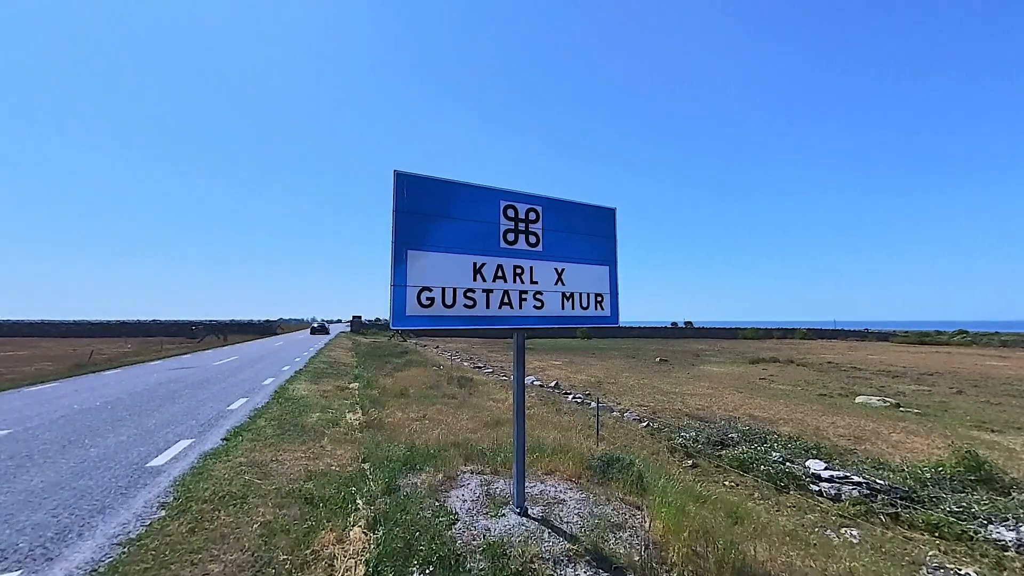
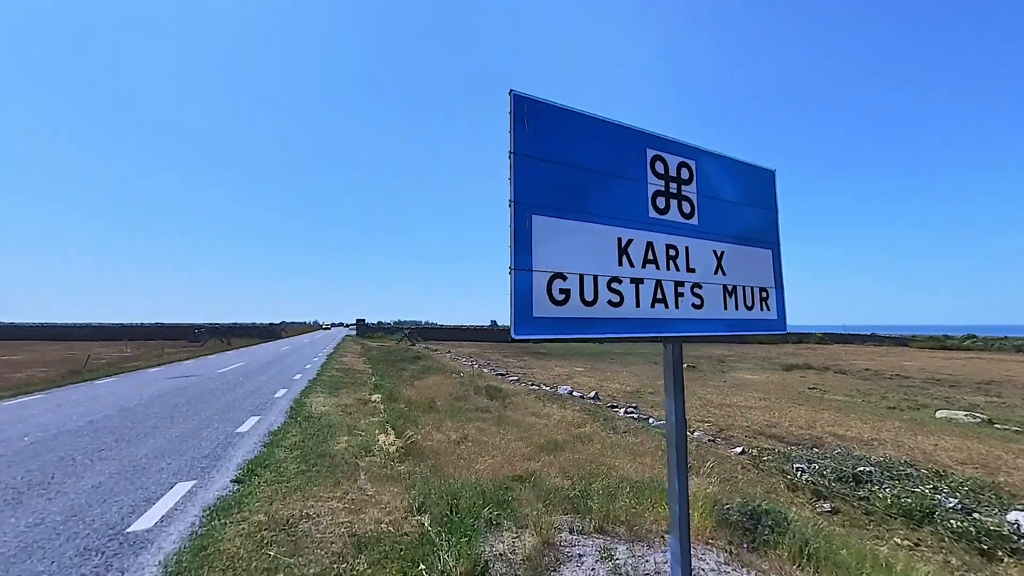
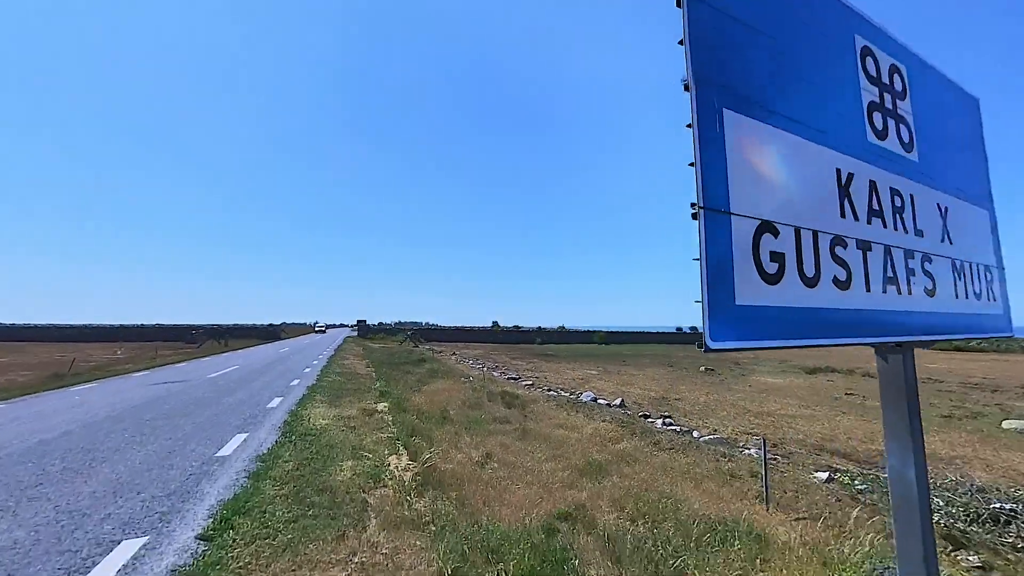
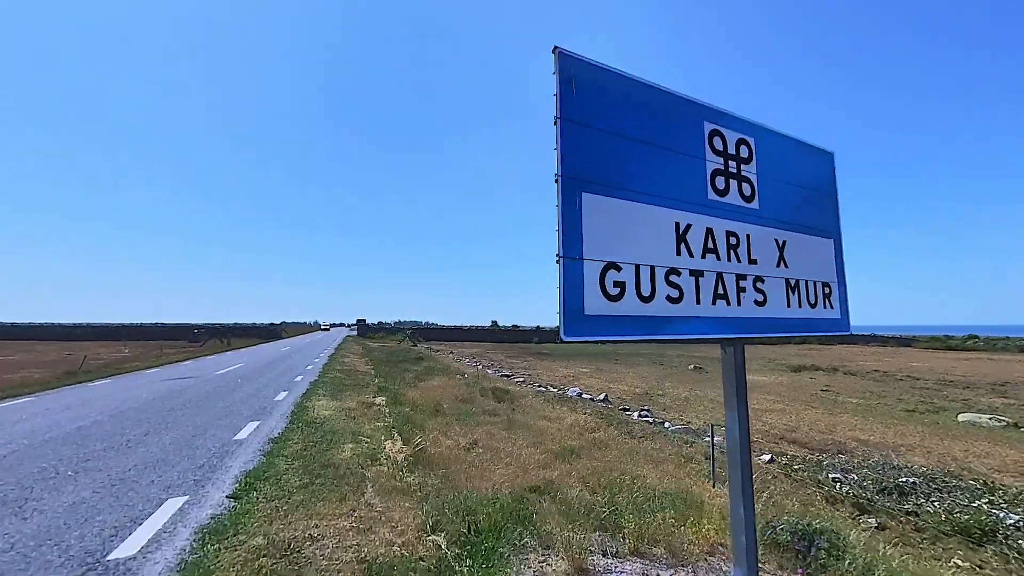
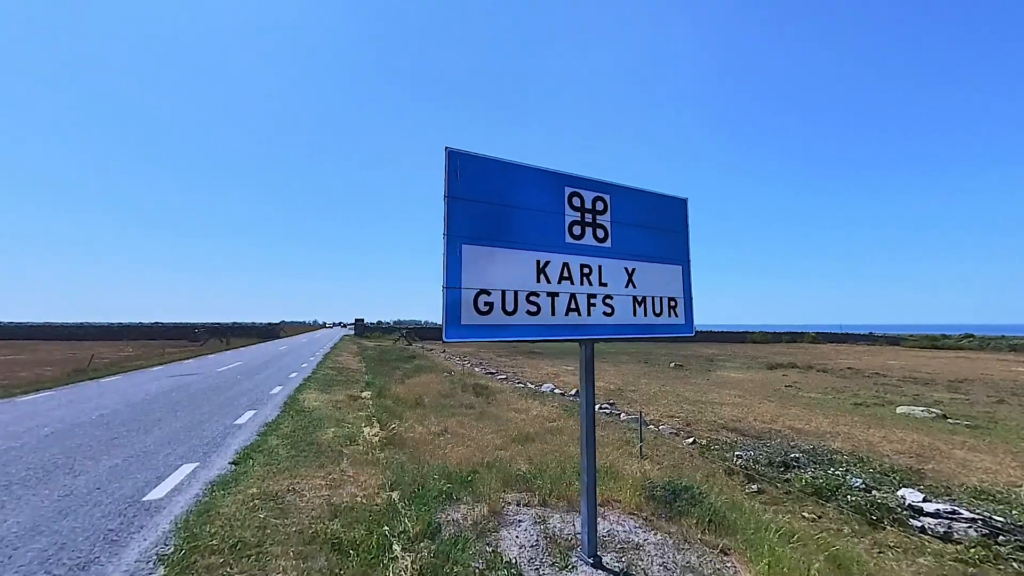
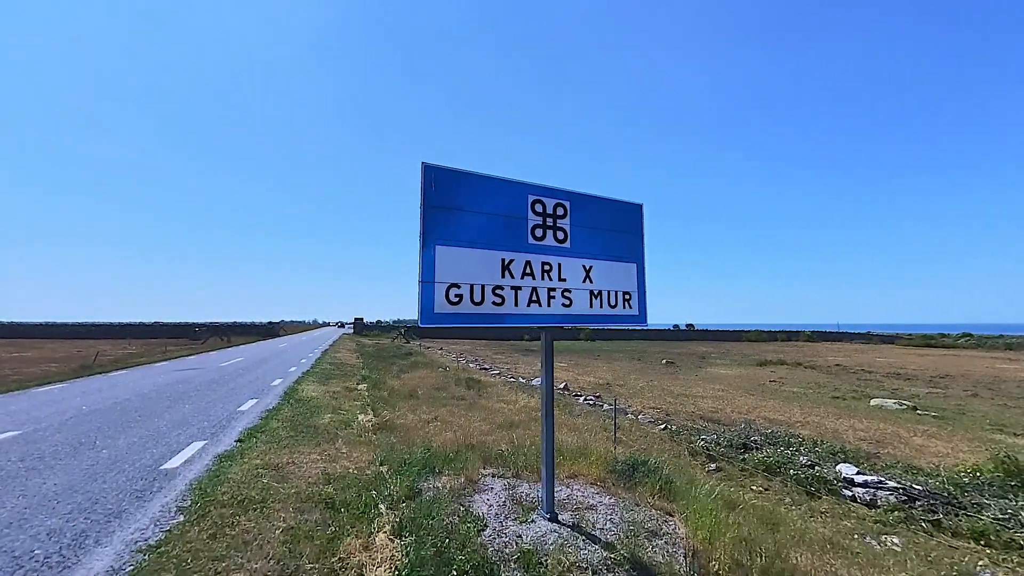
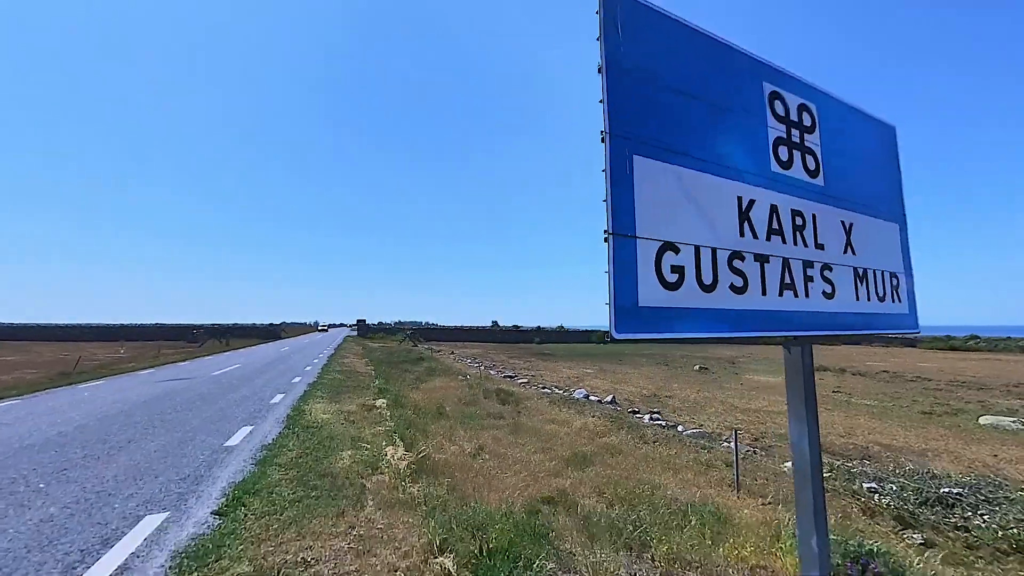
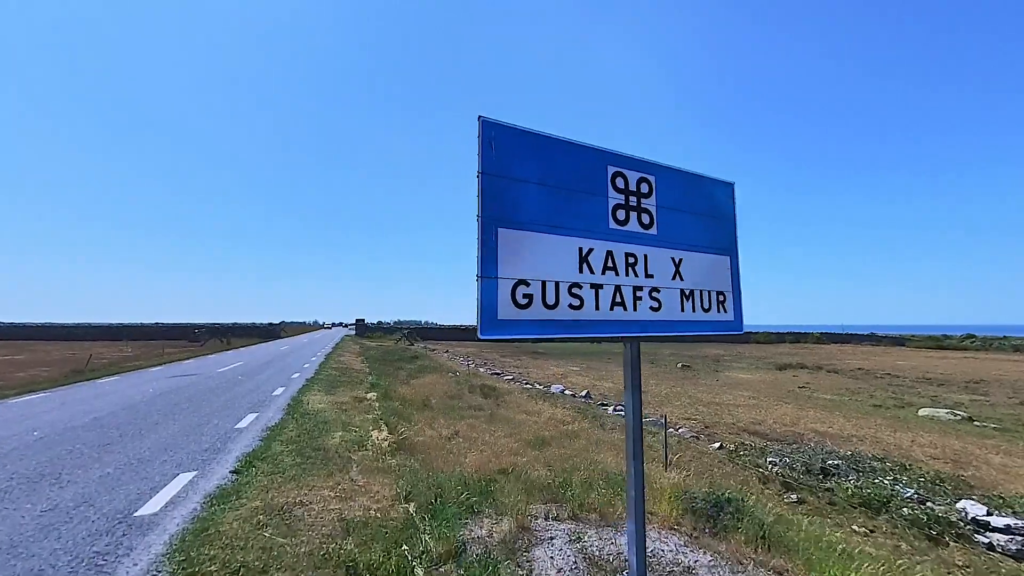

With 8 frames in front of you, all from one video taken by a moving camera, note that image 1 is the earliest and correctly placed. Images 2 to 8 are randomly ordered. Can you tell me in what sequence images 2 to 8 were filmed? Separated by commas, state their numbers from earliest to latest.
6, 5, 8, 2, 4, 7, 3
